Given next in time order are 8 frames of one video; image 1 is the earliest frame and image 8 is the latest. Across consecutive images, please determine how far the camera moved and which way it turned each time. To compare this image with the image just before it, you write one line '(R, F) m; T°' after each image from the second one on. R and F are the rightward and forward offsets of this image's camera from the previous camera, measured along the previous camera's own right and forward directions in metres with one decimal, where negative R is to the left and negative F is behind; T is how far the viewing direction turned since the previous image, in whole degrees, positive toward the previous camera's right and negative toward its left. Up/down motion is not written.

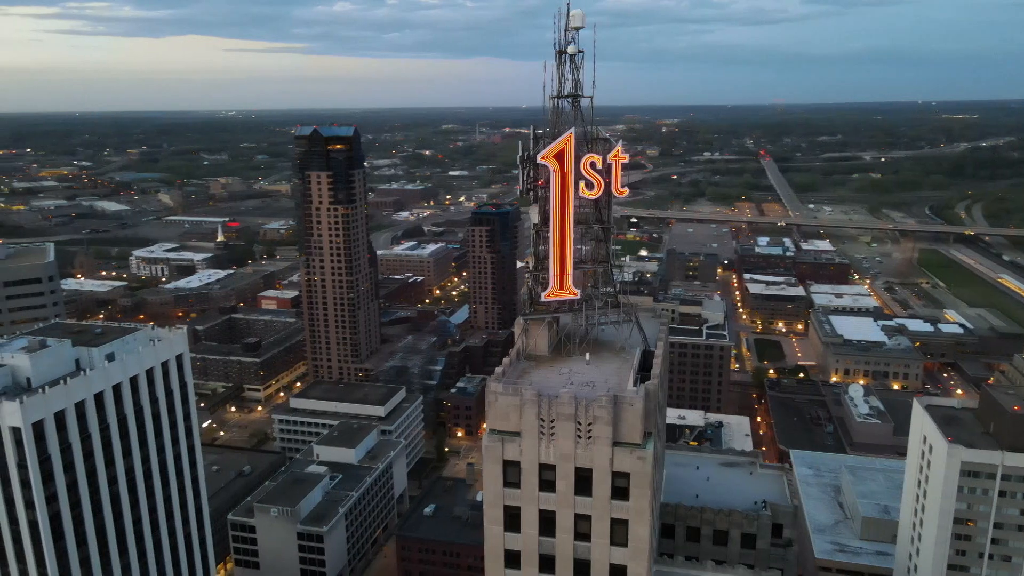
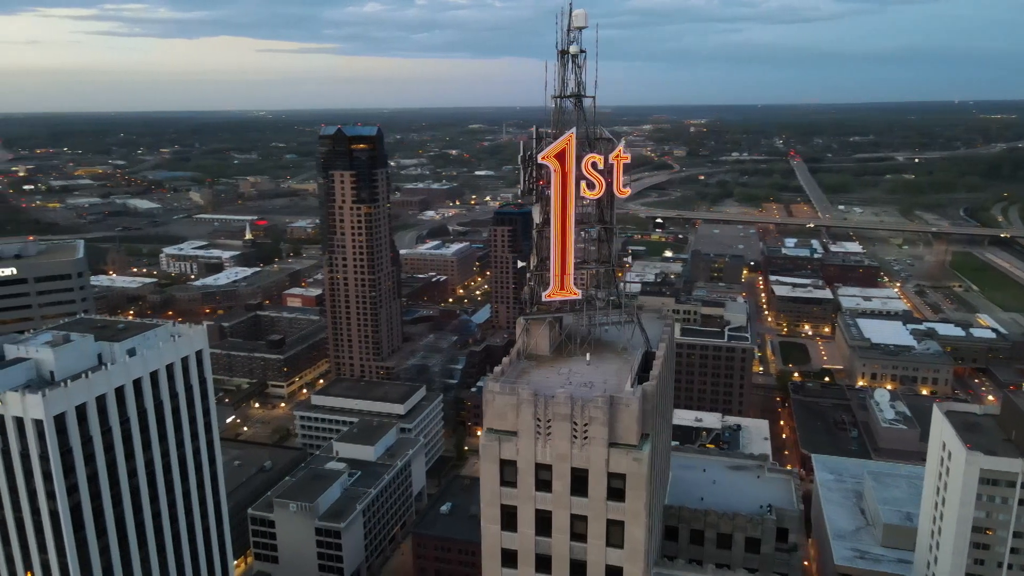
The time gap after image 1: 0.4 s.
(+0.7, 0.0) m; -2°
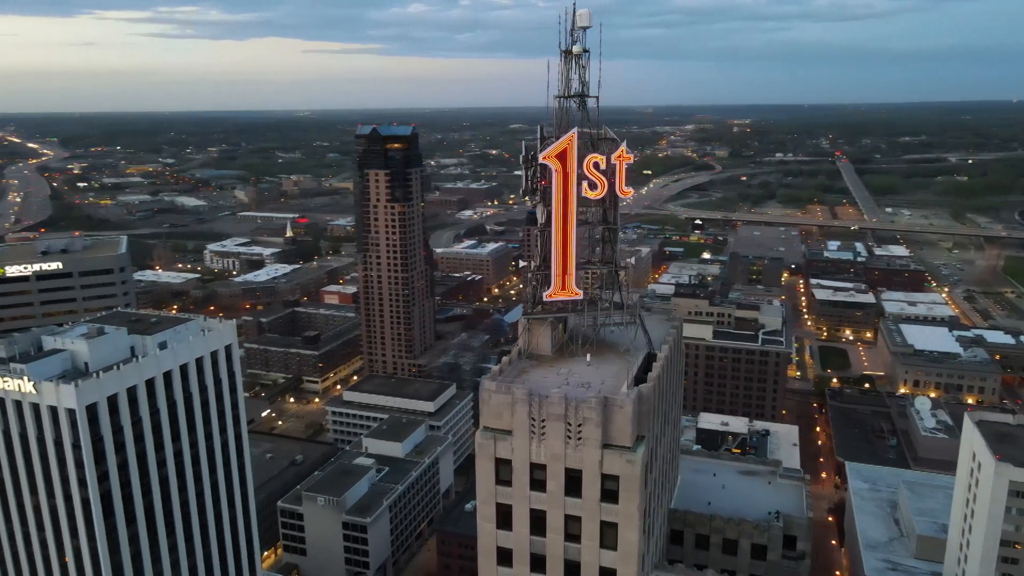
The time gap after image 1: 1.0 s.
(+1.1, 0.0) m; -3°
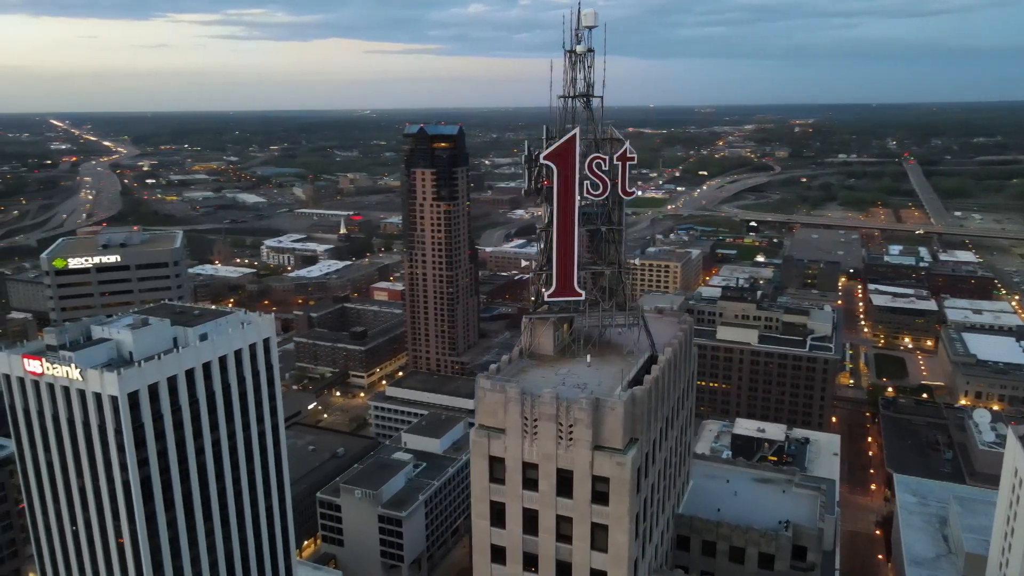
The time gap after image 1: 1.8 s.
(+1.5, 0.0) m; -4°
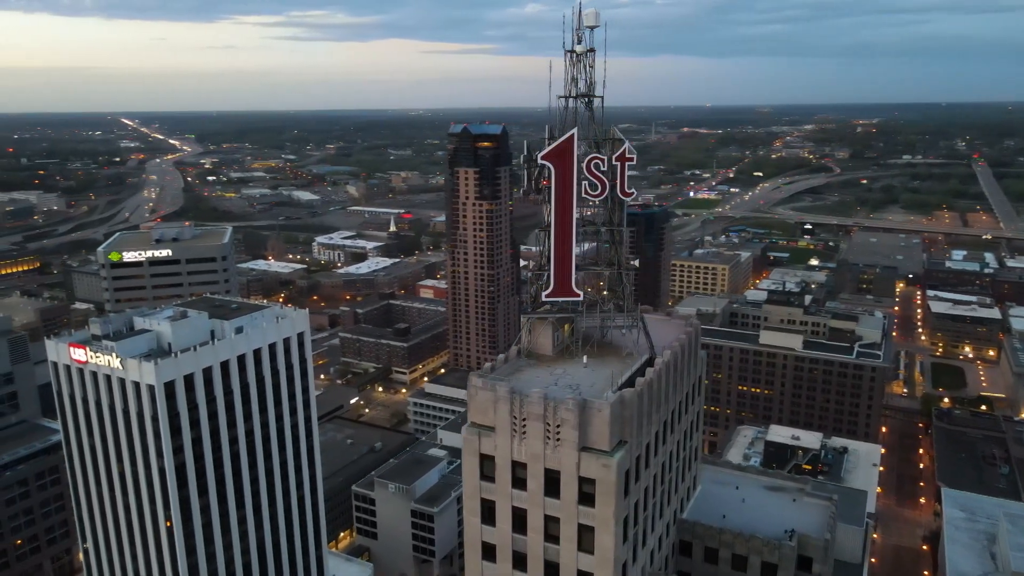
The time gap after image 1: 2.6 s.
(+1.6, 0.0) m; -4°
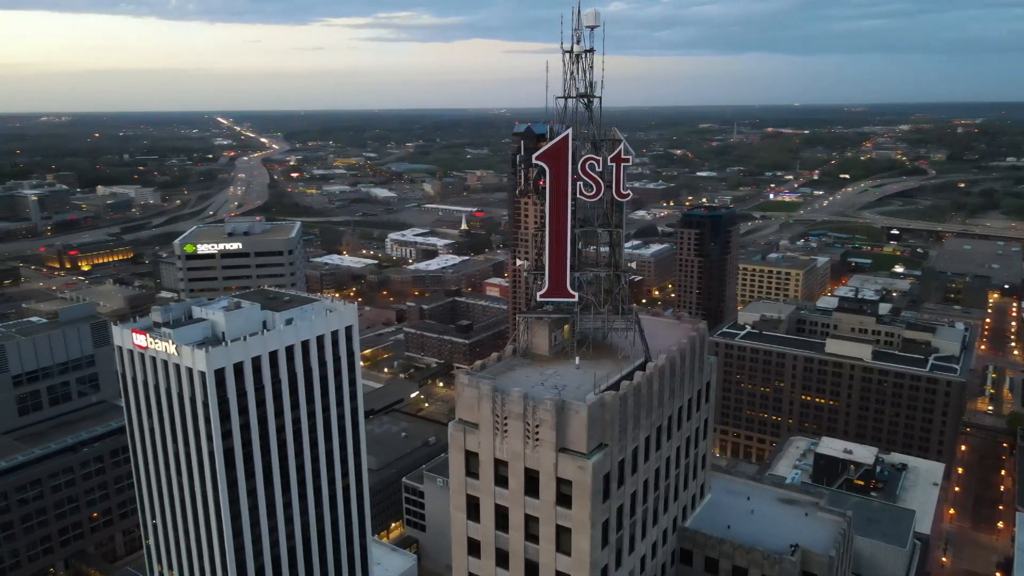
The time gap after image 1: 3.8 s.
(+2.4, 0.0) m; -6°
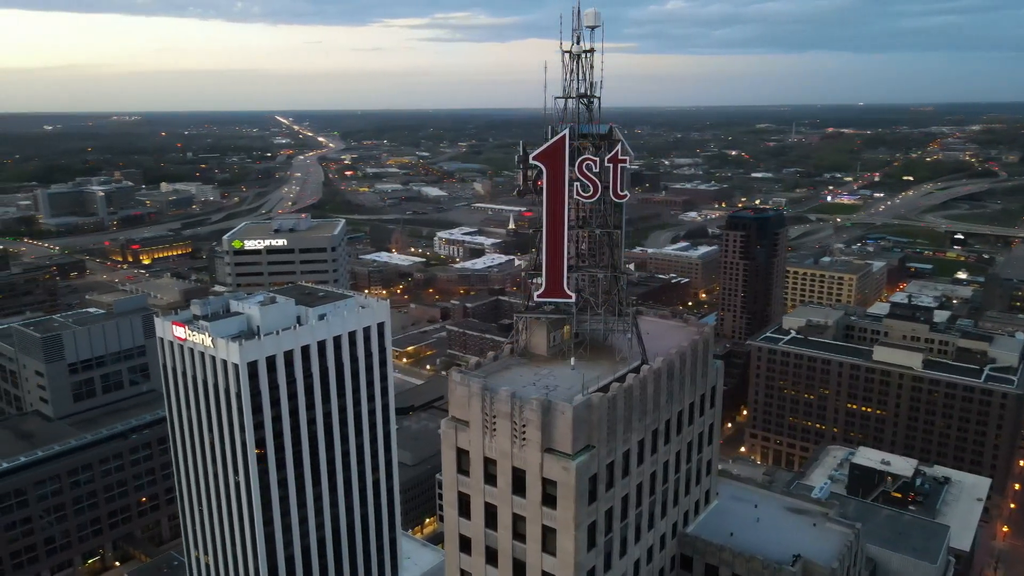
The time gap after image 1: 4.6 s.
(+1.6, 0.0) m; -4°
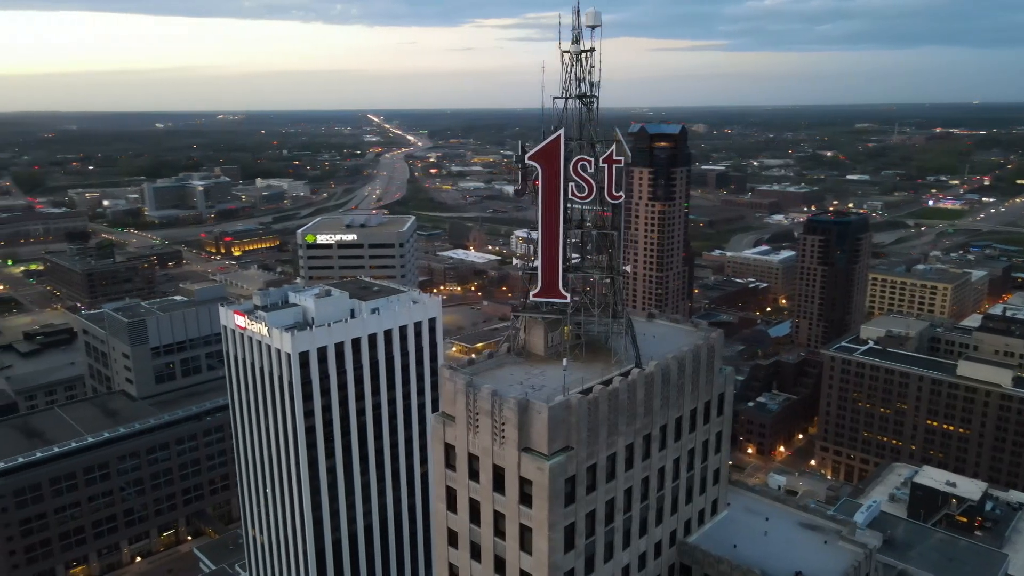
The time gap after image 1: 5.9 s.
(+2.6, 0.0) m; -6°
